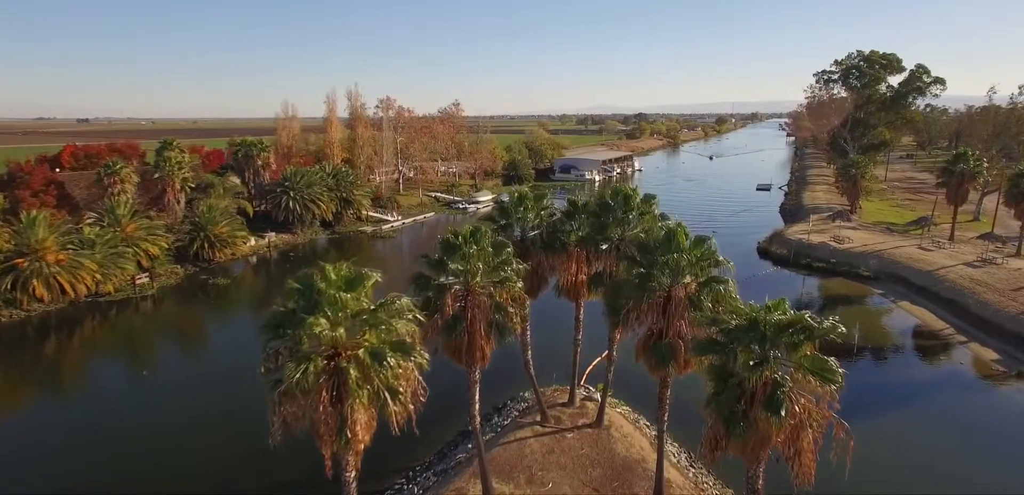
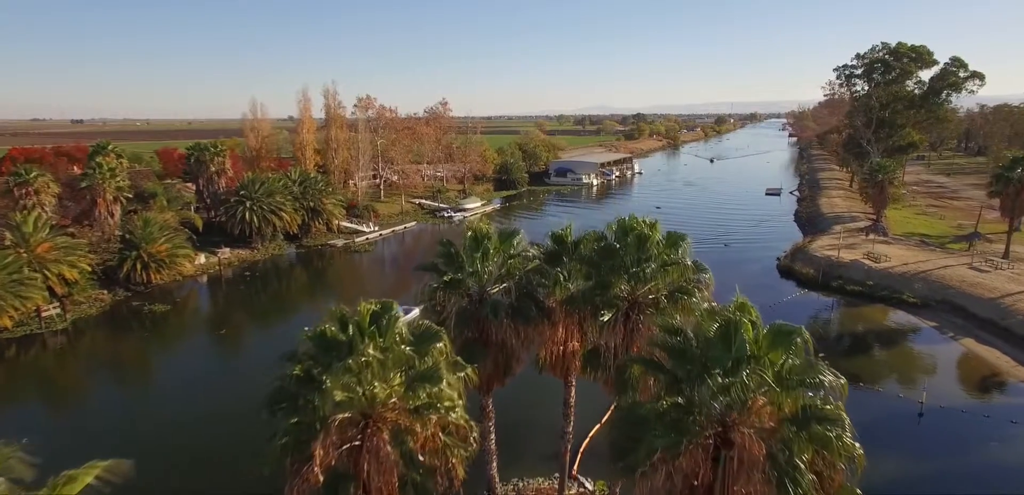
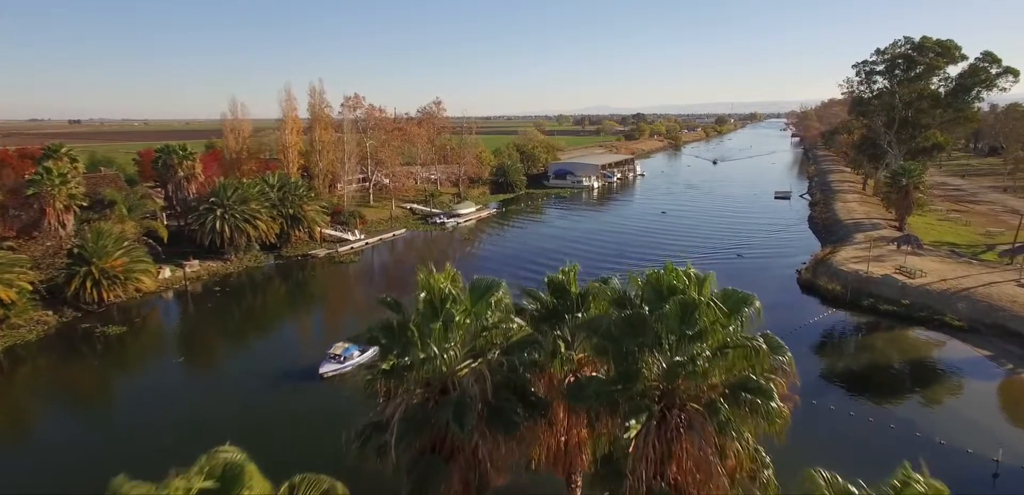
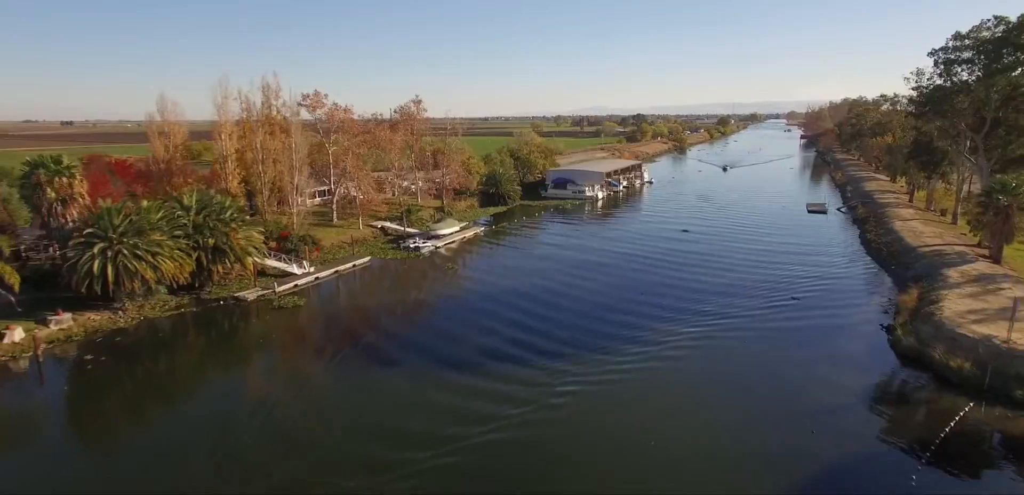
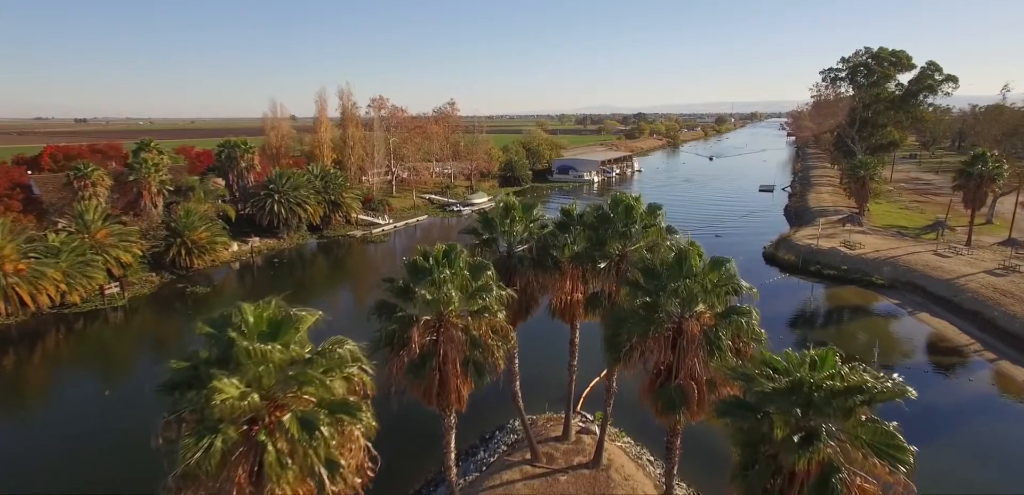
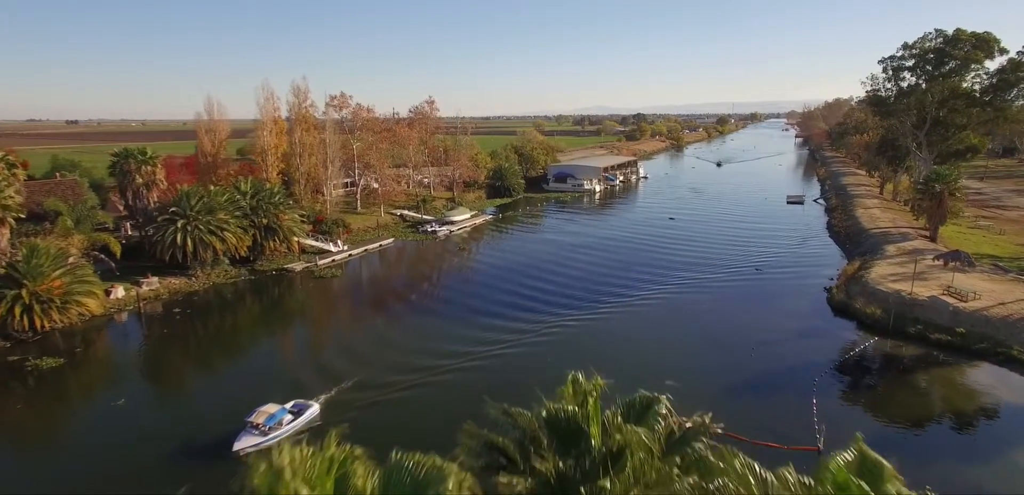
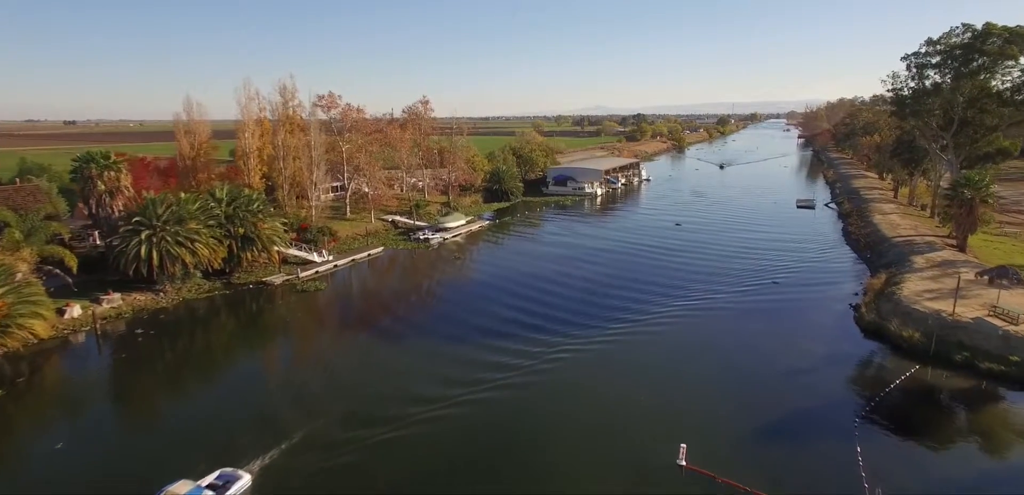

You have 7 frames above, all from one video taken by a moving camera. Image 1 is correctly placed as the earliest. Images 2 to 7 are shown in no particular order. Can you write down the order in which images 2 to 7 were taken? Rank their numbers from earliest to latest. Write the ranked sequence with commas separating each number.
5, 2, 3, 6, 7, 4
